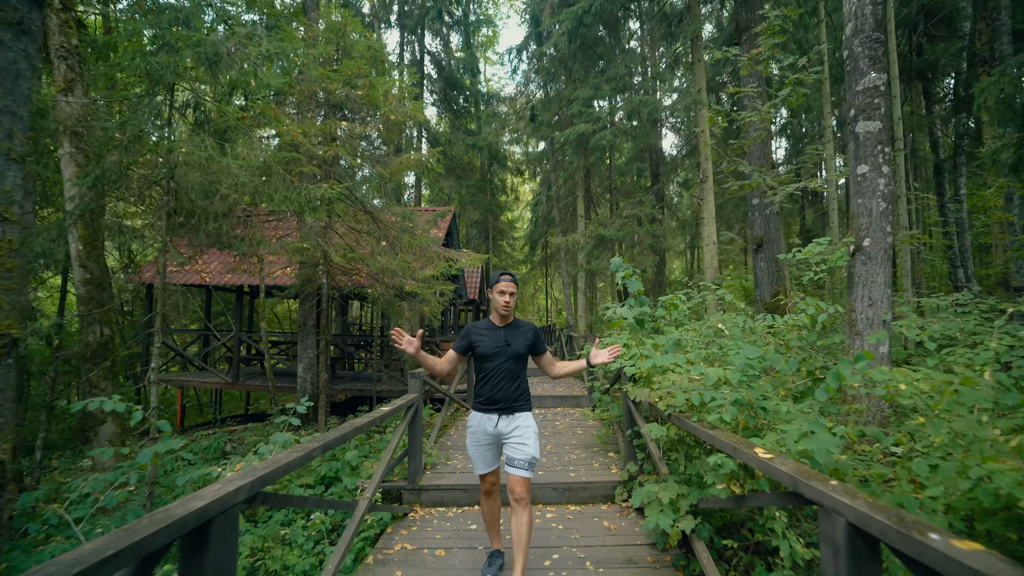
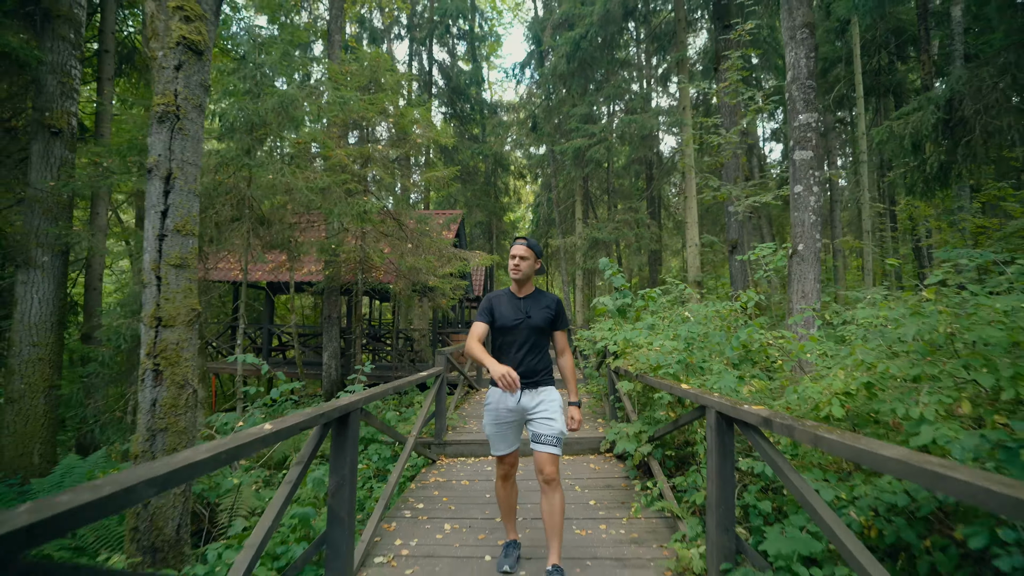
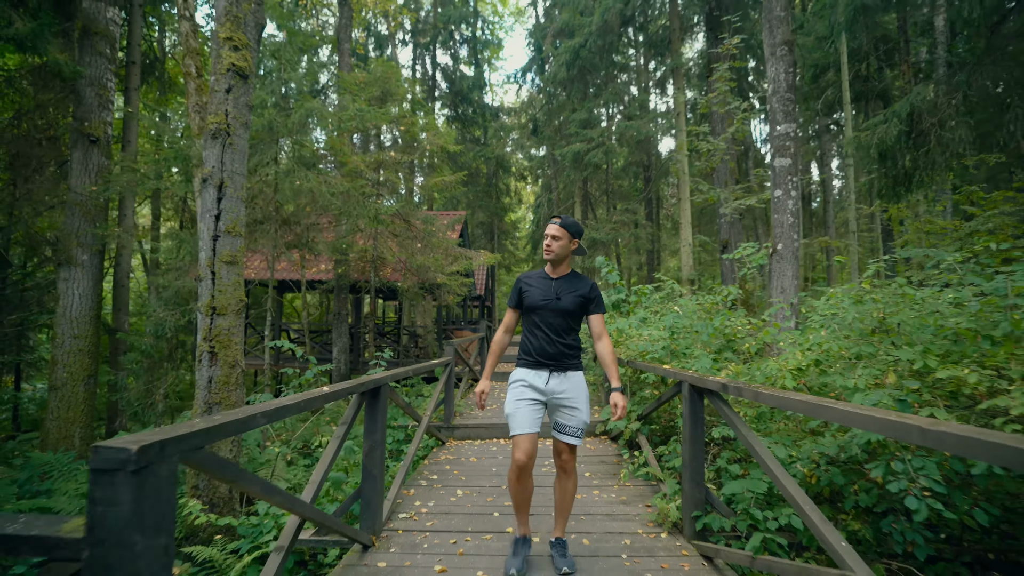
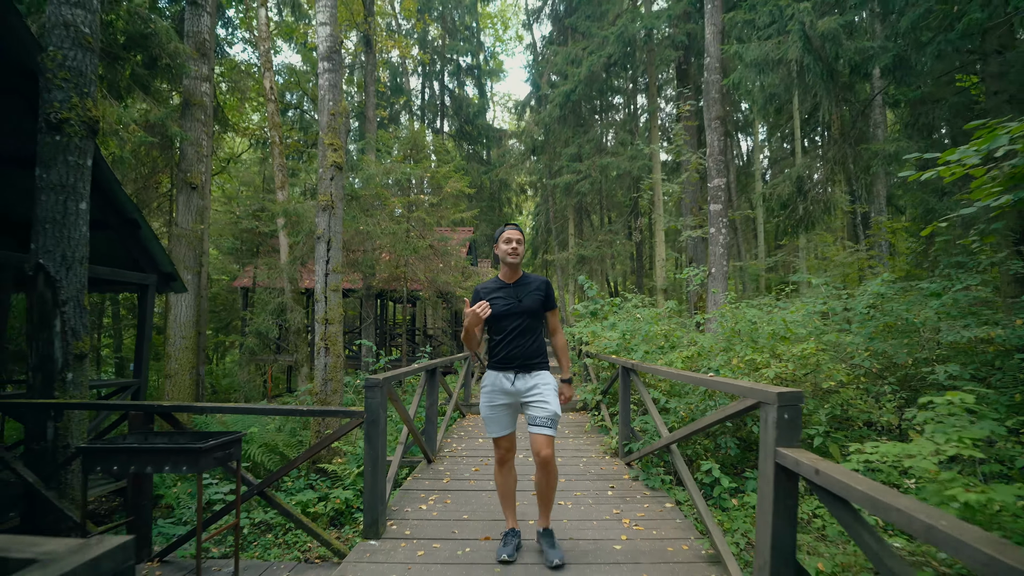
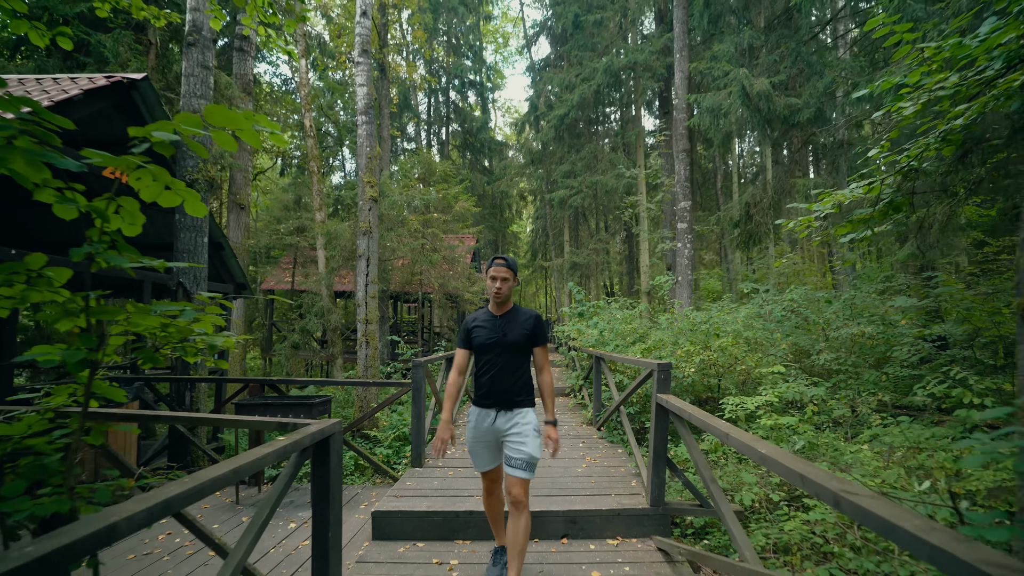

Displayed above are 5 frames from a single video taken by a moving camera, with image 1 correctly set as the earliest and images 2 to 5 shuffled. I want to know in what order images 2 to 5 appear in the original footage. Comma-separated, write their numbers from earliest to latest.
2, 3, 4, 5
